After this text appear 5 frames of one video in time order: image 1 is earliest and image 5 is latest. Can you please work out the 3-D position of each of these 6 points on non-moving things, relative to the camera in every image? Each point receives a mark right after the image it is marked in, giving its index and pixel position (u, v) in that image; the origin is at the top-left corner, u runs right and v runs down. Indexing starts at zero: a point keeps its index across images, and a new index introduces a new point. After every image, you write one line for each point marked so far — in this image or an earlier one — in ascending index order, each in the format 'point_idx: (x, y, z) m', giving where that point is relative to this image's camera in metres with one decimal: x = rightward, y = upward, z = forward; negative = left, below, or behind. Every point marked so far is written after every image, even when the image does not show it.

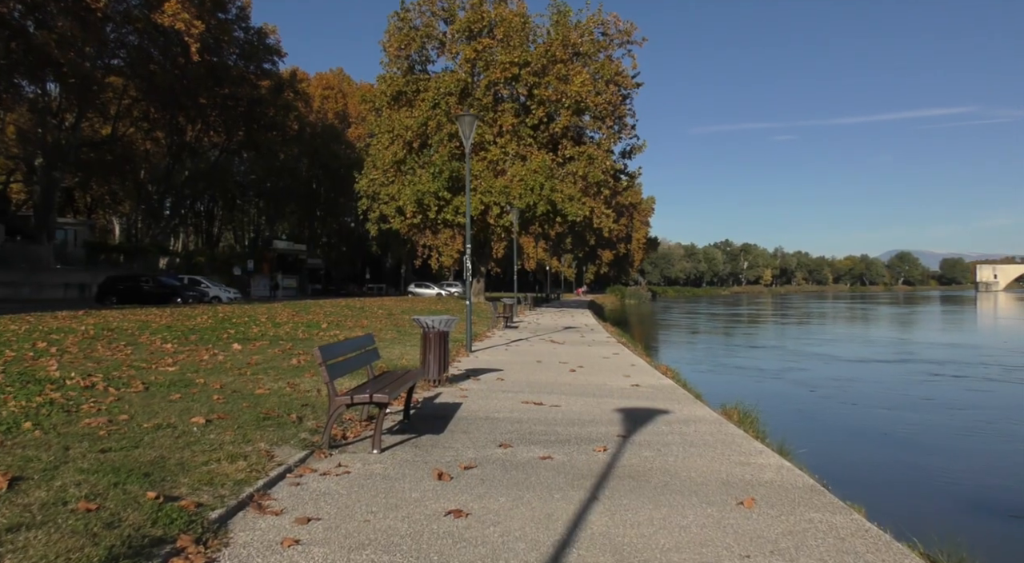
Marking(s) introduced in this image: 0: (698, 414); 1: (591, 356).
0: (+2.4, -1.8, +9.2) m
1: (+1.9, -1.8, +17.1) m
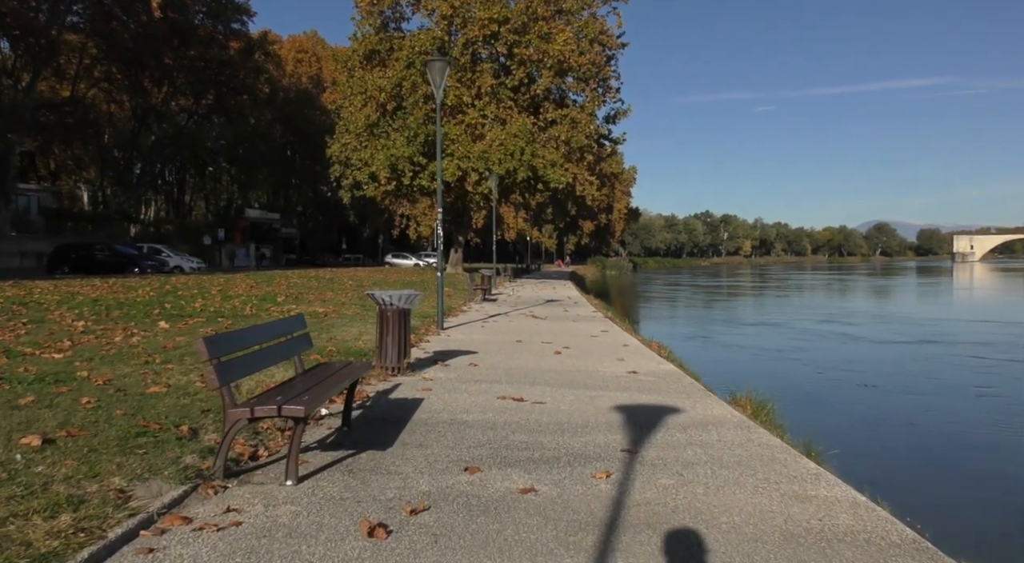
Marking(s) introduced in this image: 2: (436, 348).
0: (+2.2, -1.4, +7.4) m
1: (+1.4, -1.1, +15.3) m
2: (-1.3, -1.2, +12.4) m
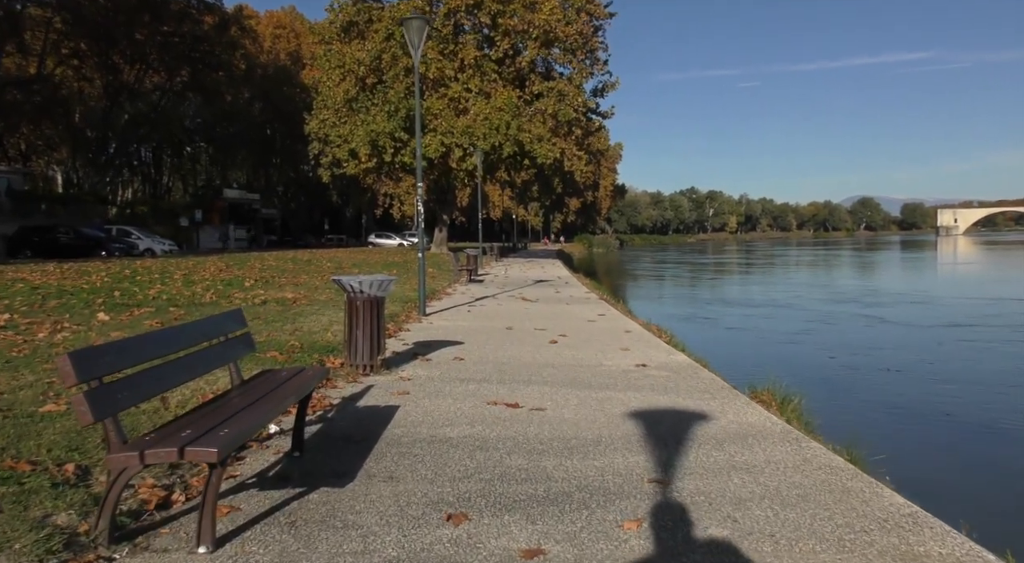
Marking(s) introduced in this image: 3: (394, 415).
0: (+2.1, -1.2, +6.1) m
1: (+1.2, -0.7, +14.0) m
2: (-1.5, -0.9, +11.0) m
3: (-1.1, -1.2, +6.4) m
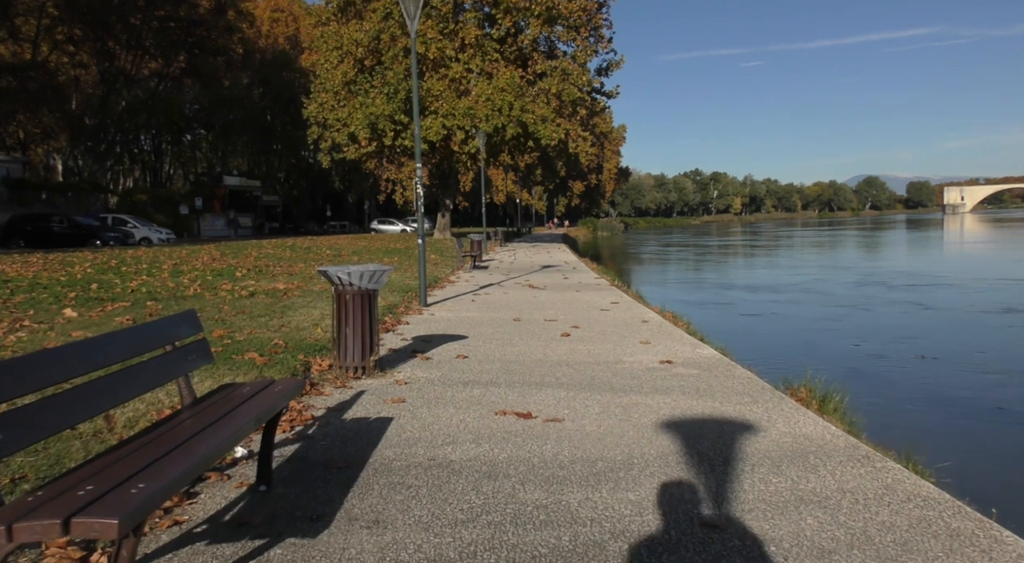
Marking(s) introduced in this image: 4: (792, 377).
0: (+2.2, -1.1, +5.2) m
1: (+1.3, -0.5, +13.0) m
2: (-1.4, -0.7, +10.1) m
3: (-1.0, -1.1, +5.4) m
4: (+3.6, -1.3, +9.2) m
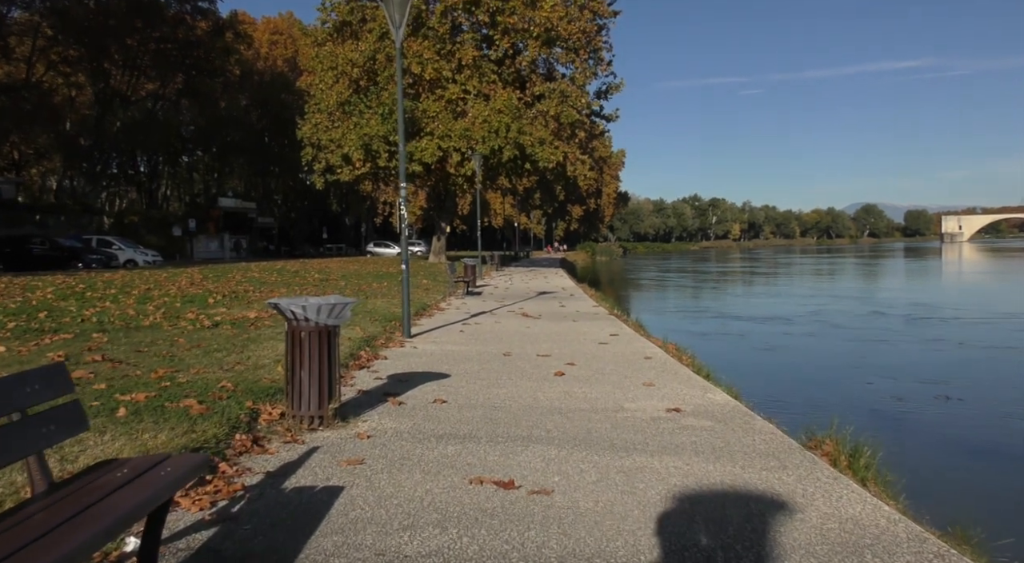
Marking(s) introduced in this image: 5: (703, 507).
0: (+2.1, -1.4, +4.1) m
1: (+1.2, -1.0, +12.0) m
2: (-1.5, -1.1, +9.0) m
3: (-1.1, -1.4, +4.4) m
4: (+3.5, -1.7, +8.2) m
5: (+1.2, -1.4, +4.3) m
